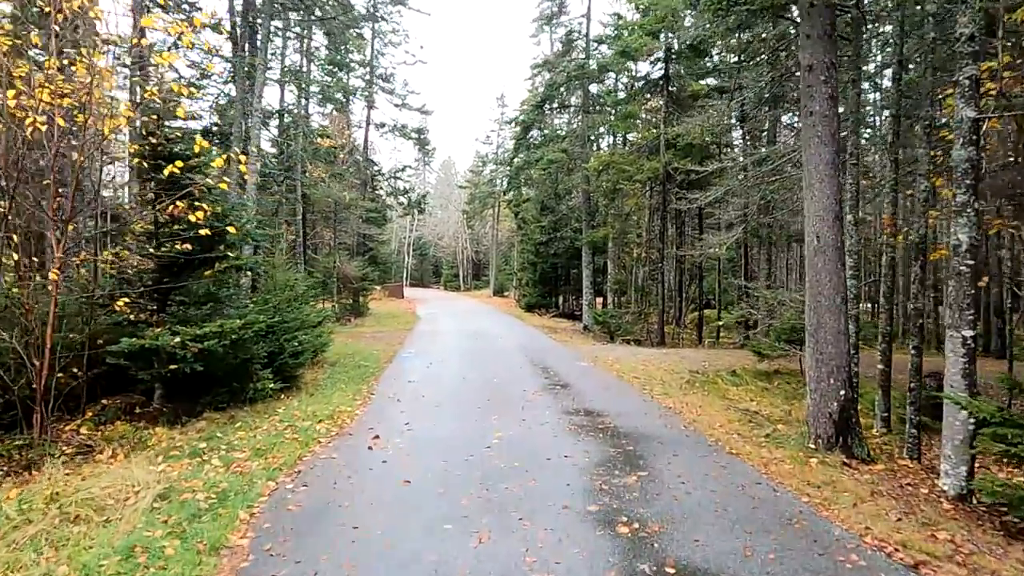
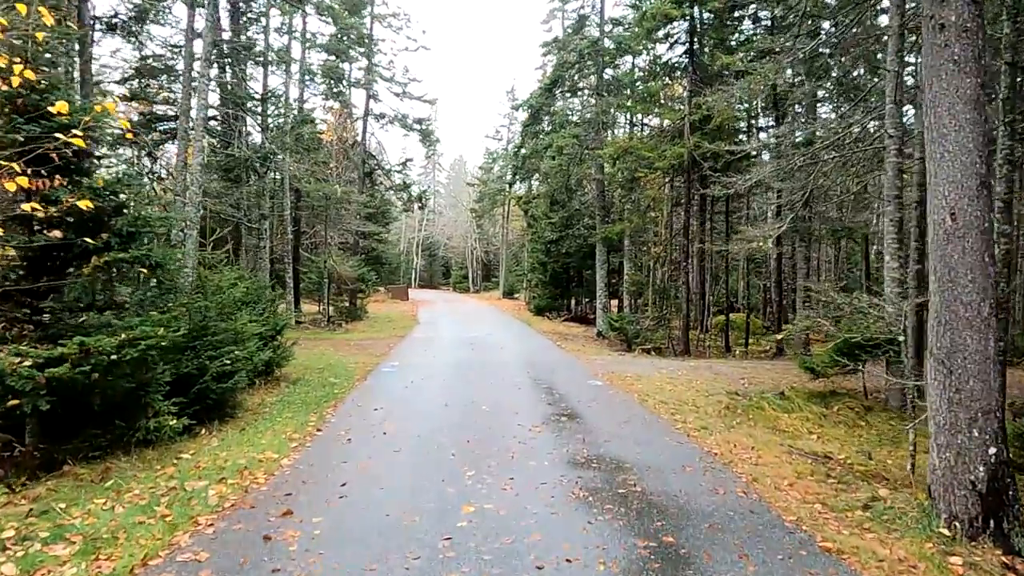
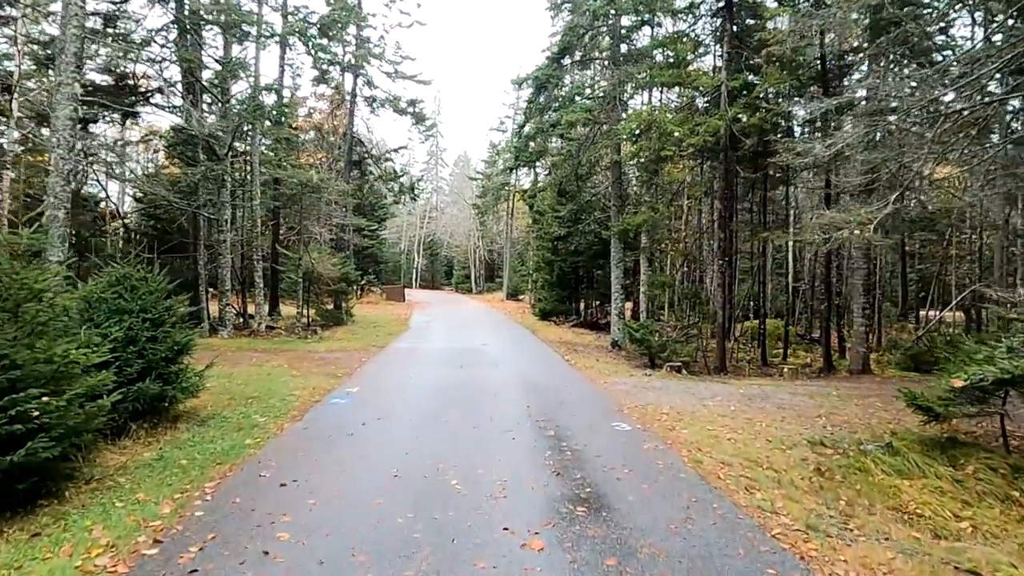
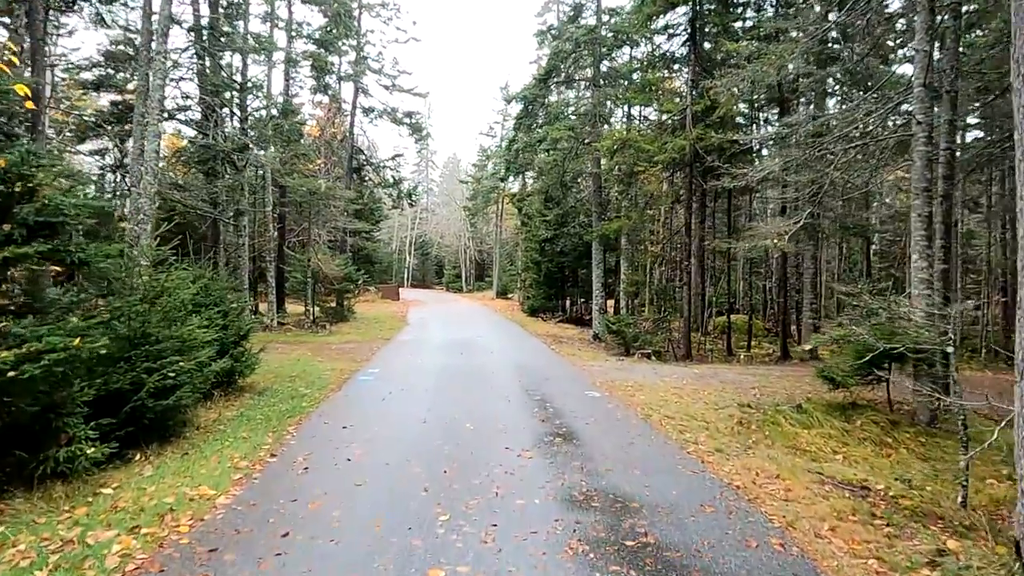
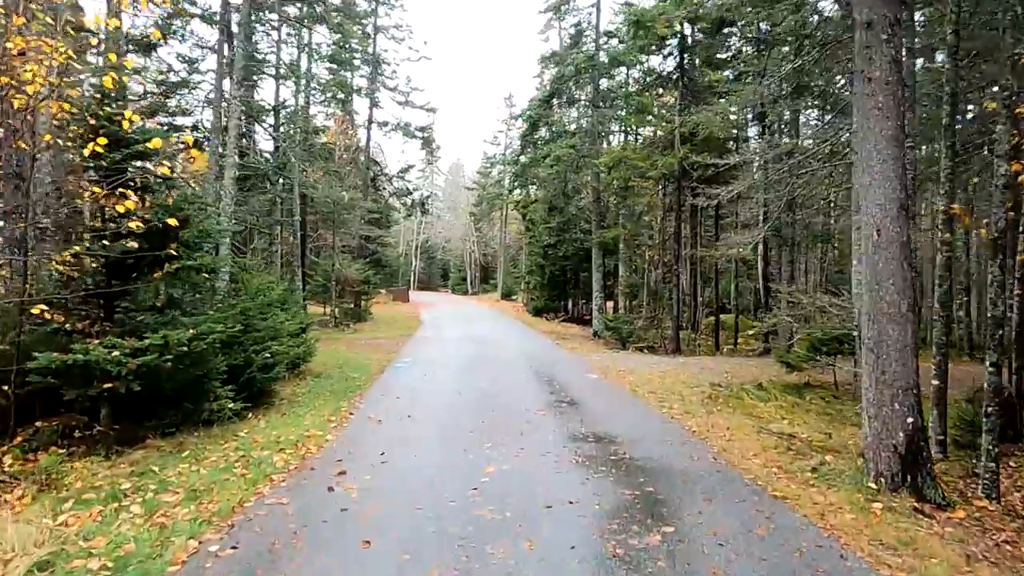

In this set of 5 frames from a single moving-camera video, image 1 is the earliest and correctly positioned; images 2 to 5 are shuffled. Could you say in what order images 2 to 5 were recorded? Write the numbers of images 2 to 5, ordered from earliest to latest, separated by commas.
5, 2, 4, 3
